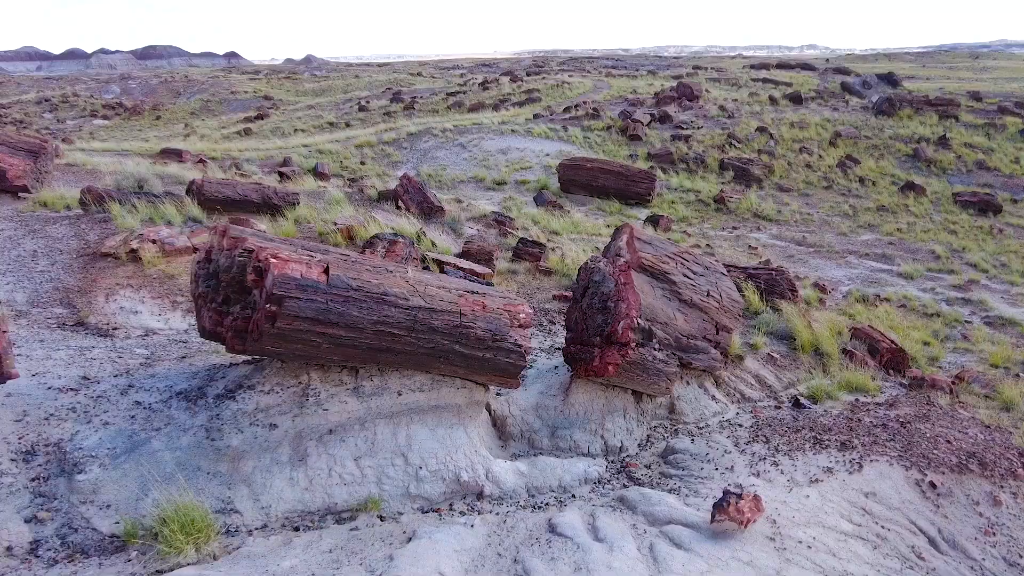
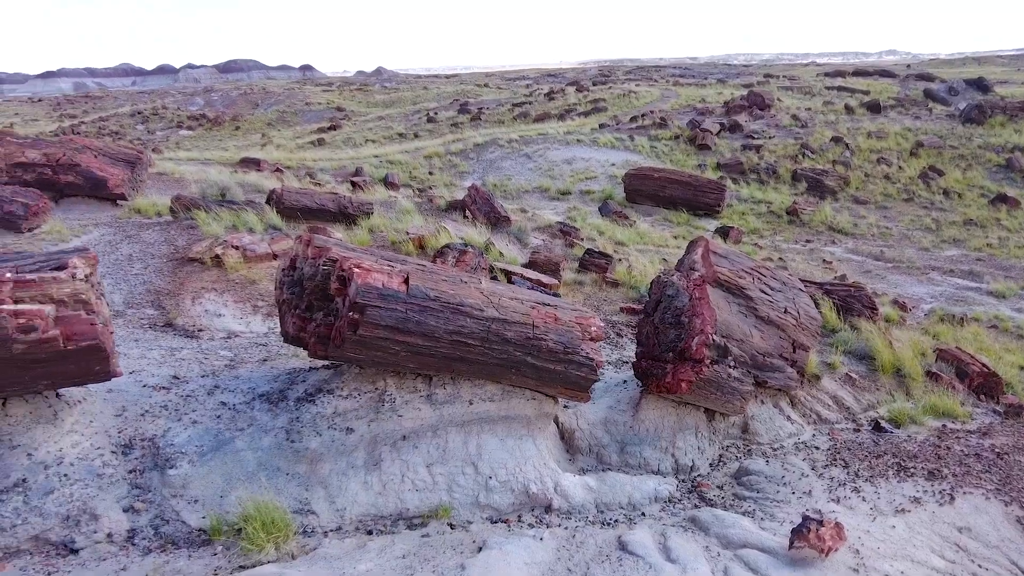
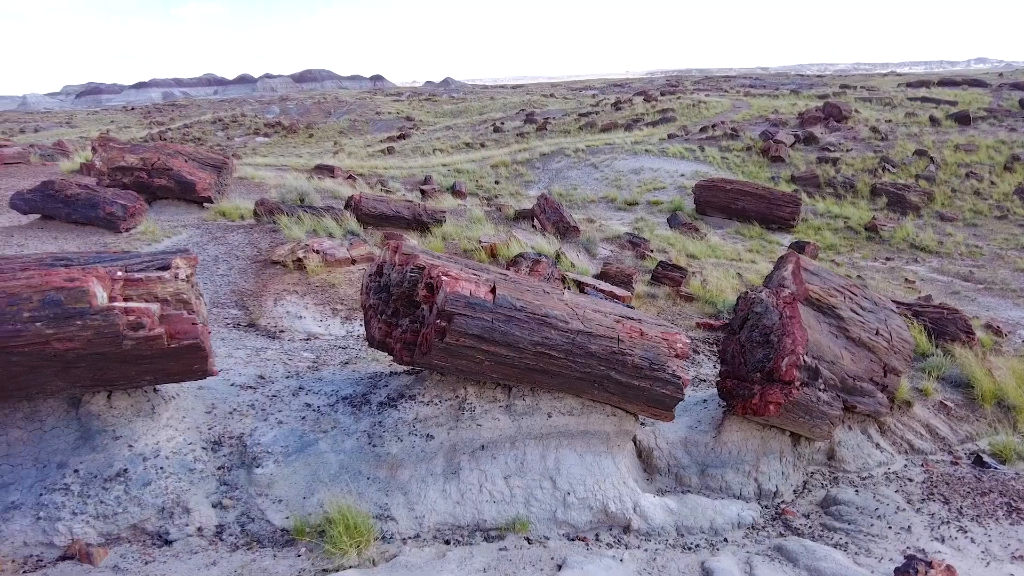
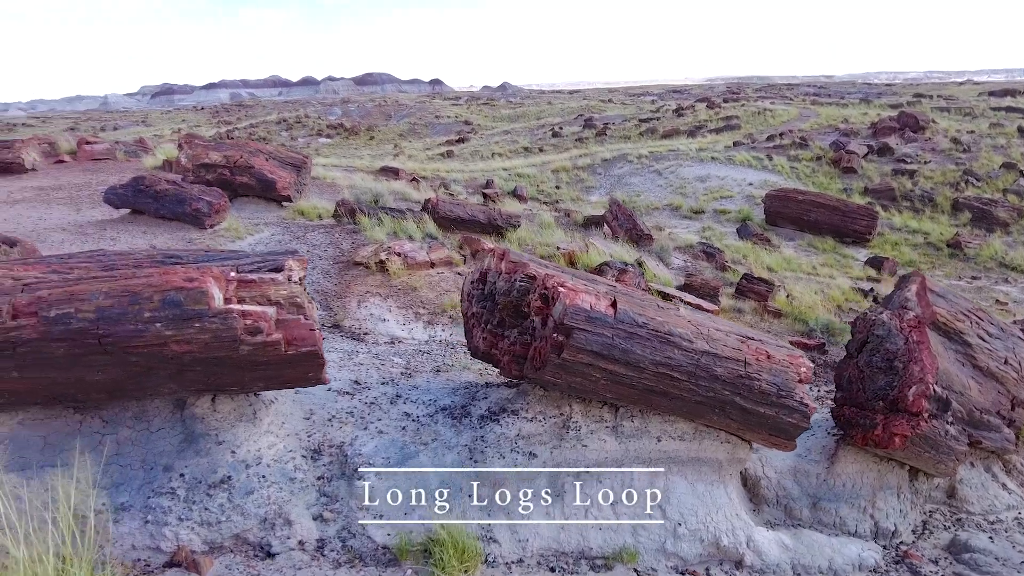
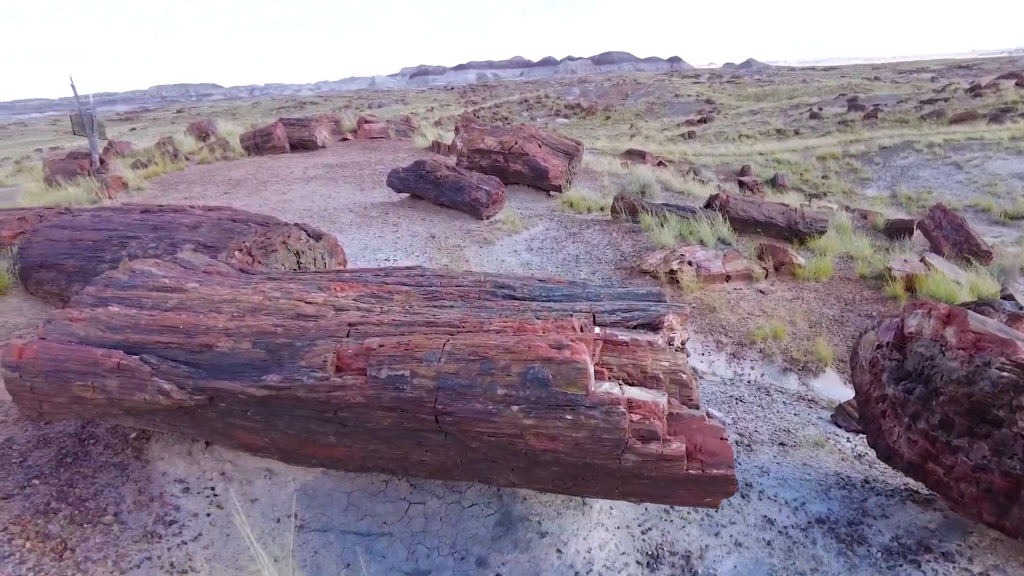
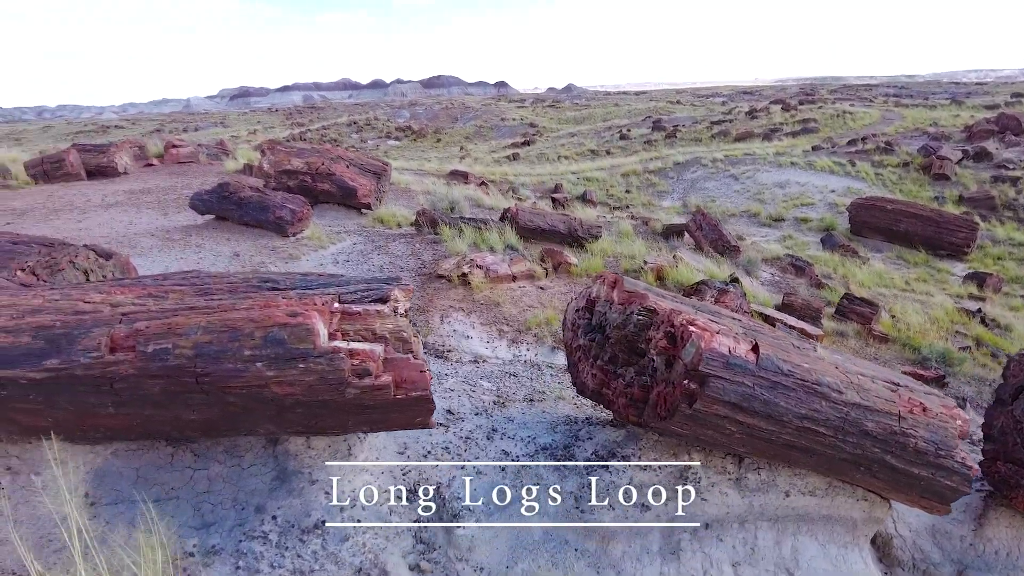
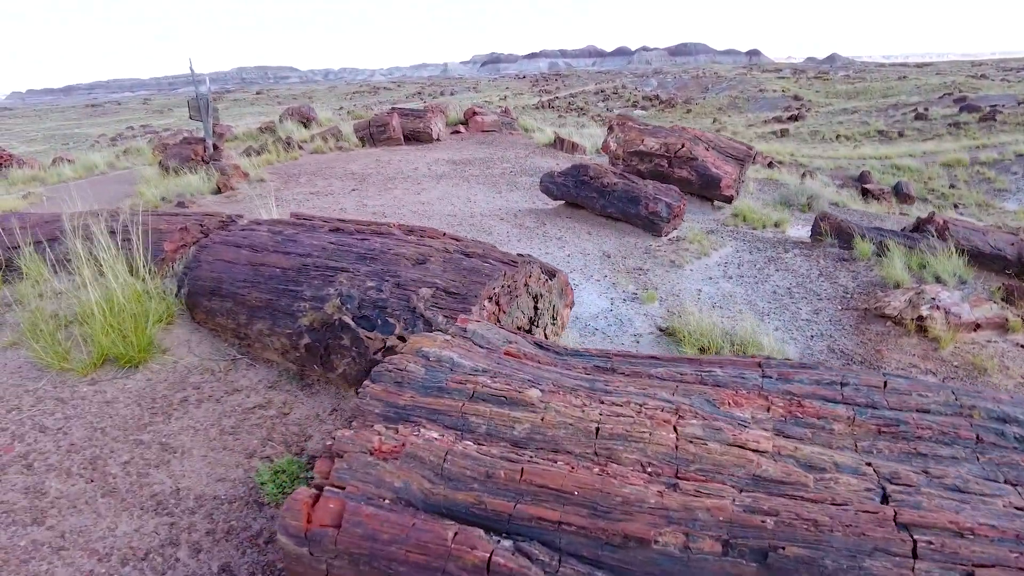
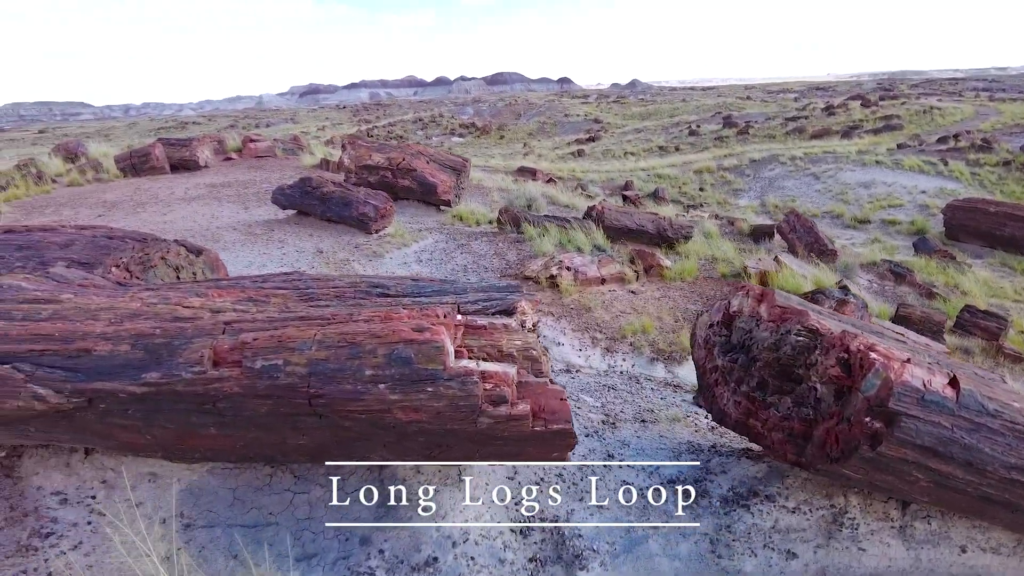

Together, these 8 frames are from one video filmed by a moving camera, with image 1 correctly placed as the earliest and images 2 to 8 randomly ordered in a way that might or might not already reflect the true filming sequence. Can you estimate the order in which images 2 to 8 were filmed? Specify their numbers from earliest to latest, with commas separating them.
2, 3, 4, 6, 8, 5, 7
